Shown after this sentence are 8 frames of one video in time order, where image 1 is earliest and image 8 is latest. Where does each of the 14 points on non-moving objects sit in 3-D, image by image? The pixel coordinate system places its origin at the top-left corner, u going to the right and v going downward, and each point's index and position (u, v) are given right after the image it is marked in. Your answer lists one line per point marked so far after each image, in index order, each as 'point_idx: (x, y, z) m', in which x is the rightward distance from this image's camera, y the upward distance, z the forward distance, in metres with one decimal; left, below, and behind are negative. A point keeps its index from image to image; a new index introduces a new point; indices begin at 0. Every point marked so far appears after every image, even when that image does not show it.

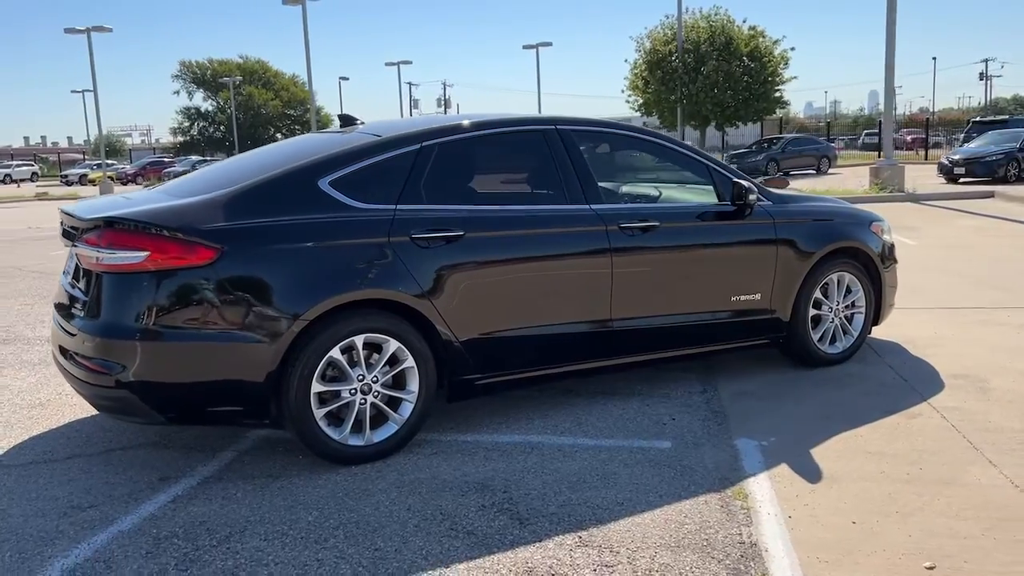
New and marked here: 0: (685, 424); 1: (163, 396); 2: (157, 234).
0: (+1.0, -0.8, +4.9) m
1: (-1.6, -0.5, +4.0) m
2: (-1.6, +0.2, +4.0) m
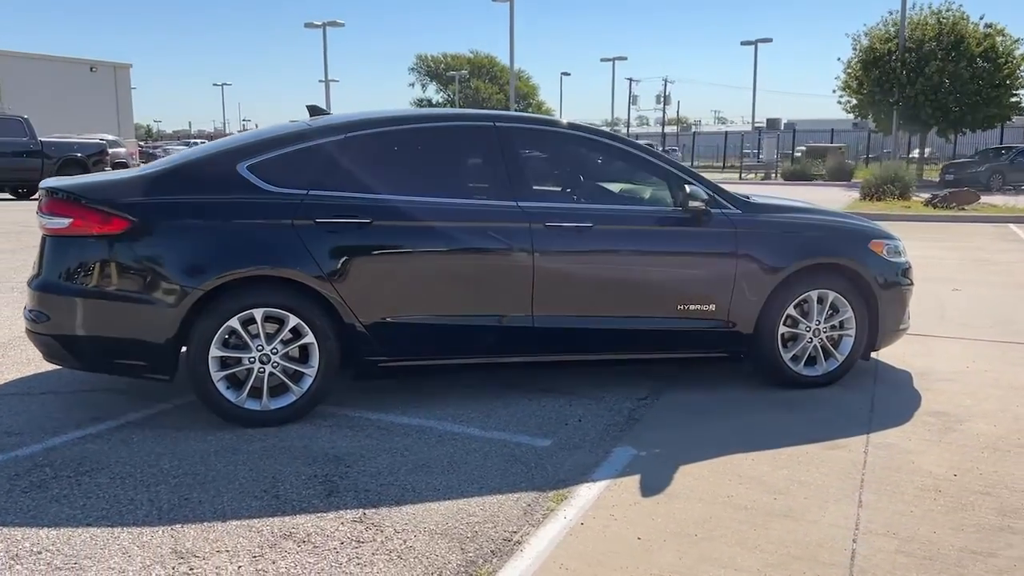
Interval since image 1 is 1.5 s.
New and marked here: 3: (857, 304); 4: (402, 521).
0: (+0.4, -0.8, +4.8) m
1: (-2.3, -0.3, +4.6) m
2: (-2.3, +0.4, +4.6) m
3: (+2.2, -0.1, +5.7) m
4: (-0.5, -1.0, +3.6) m
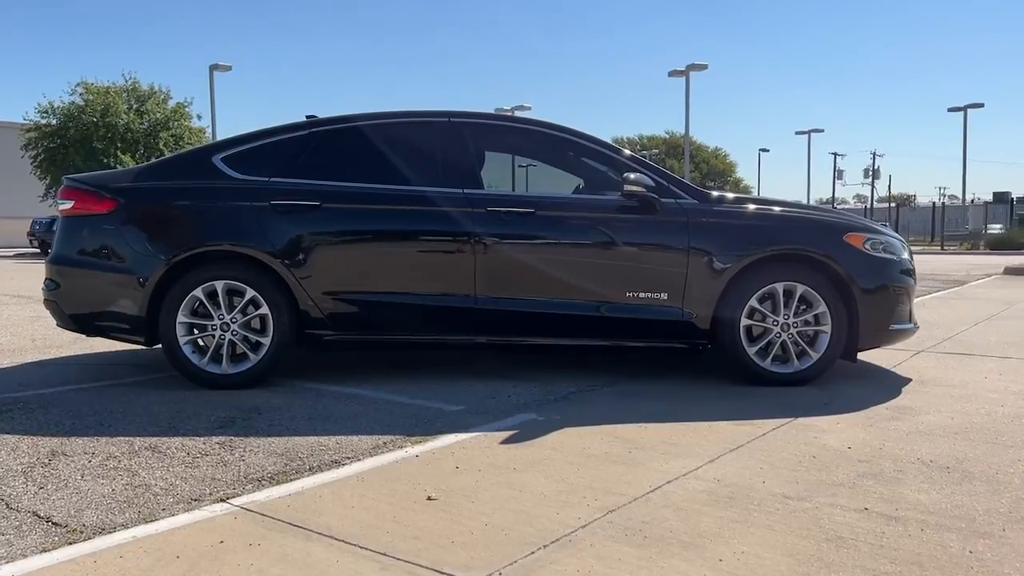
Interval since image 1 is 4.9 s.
0: (0.0, -0.6, +4.9) m
1: (-2.7, -0.1, +5.3) m
2: (-2.6, +0.6, +5.4) m
3: (+2.0, -0.1, +5.4) m
4: (-1.1, -0.7, +3.9) m
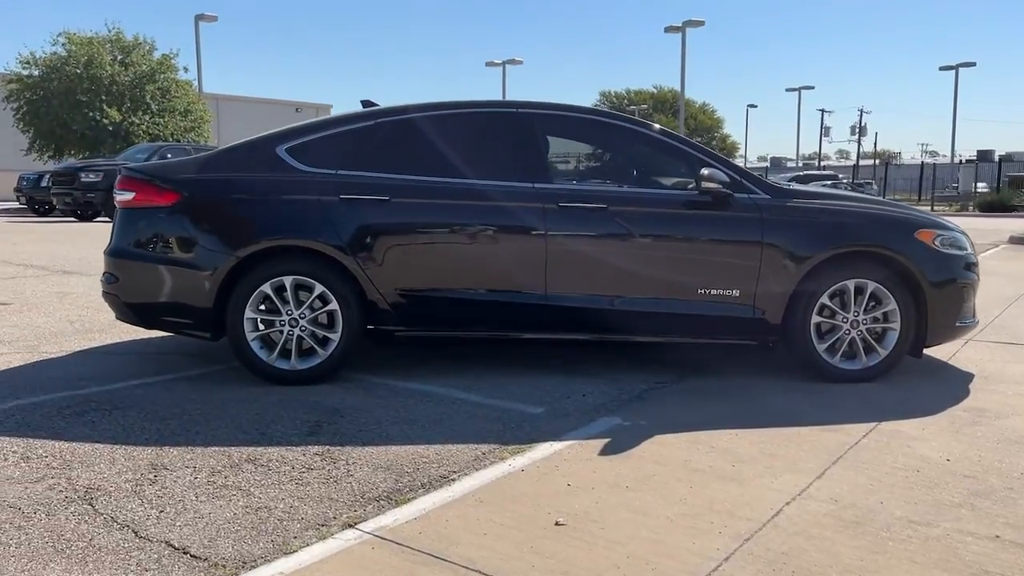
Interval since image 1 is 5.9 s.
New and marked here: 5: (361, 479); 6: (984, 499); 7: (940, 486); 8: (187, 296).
0: (+0.4, -0.6, +4.9) m
1: (-2.3, -0.1, +5.2) m
2: (-2.2, +0.6, +5.2) m
3: (+2.4, 0.0, +5.4) m
4: (-0.7, -0.7, +3.9) m
5: (-0.6, -0.8, +3.6) m
6: (+1.9, -0.8, +3.4) m
7: (+1.8, -0.8, +3.6) m
8: (-1.9, 0.0, +5.2) m
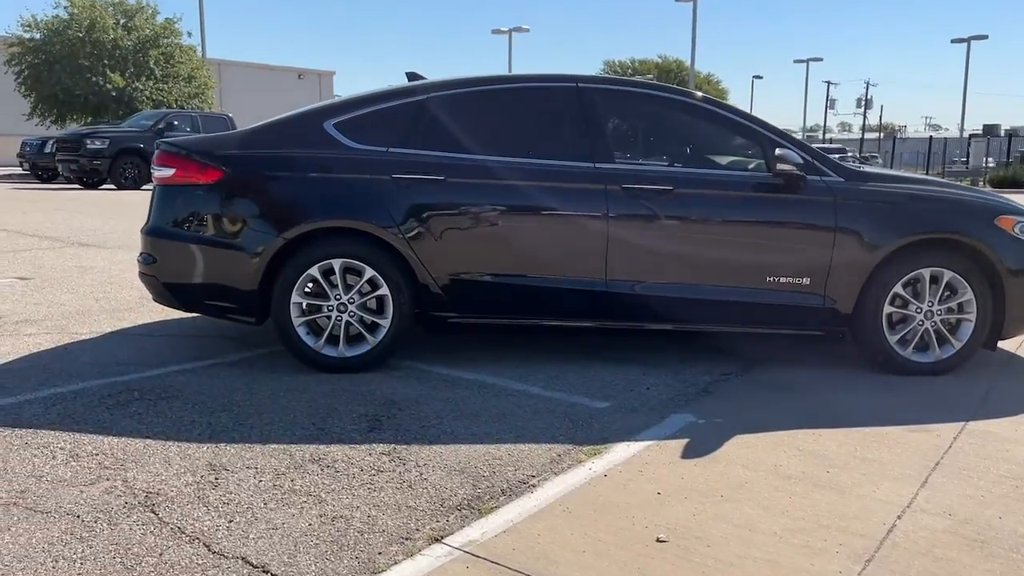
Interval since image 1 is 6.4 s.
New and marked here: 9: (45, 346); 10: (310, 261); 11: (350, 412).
0: (+0.7, -0.6, +4.7) m
1: (-1.9, 0.0, +5.0) m
2: (-1.9, +0.7, +5.0) m
3: (+2.7, 0.0, +5.1) m
4: (-0.4, -0.7, +3.6) m
5: (-0.3, -0.8, +3.4) m
6: (+2.2, -0.8, +3.2) m
7: (+2.1, -0.8, +3.4) m
8: (-1.6, +0.1, +4.9) m
9: (-2.9, -0.4, +5.5) m
10: (-1.1, +0.2, +4.9) m
11: (-0.8, -0.6, +4.2) m
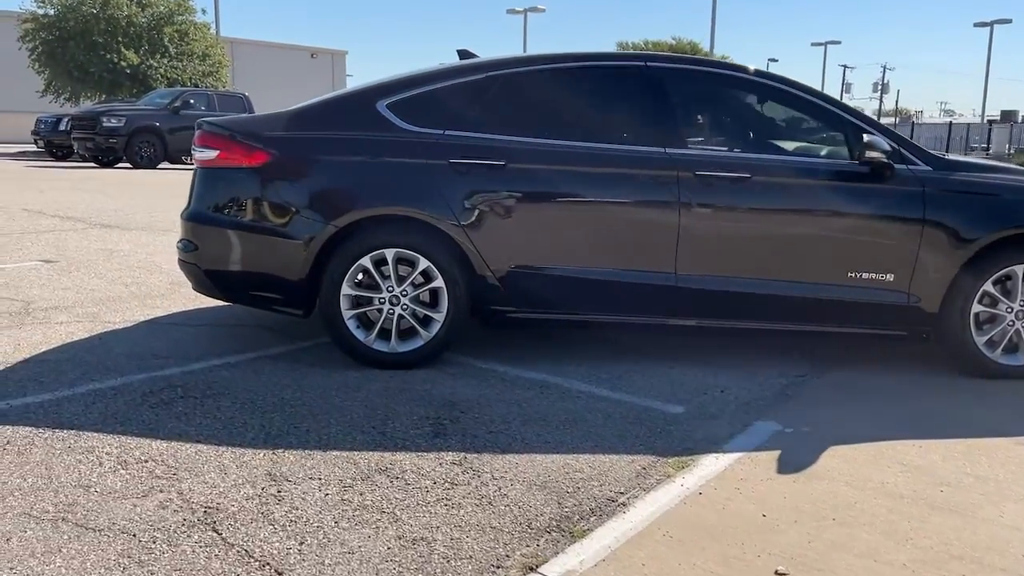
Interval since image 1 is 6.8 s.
0: (+1.1, -0.5, +4.4) m
1: (-1.6, +0.1, +4.7) m
2: (-1.5, +0.8, +4.7) m
3: (+3.1, 0.0, +4.8) m
4: (0.0, -0.7, +3.3) m
5: (0.0, -0.7, +3.1) m
6: (+2.5, -0.9, +2.9) m
7: (+2.4, -0.8, +3.0) m
8: (-1.2, +0.1, +4.6) m
9: (-2.6, -0.3, +5.2) m
10: (-0.8, +0.2, +4.6) m
11: (-0.5, -0.6, +3.9) m
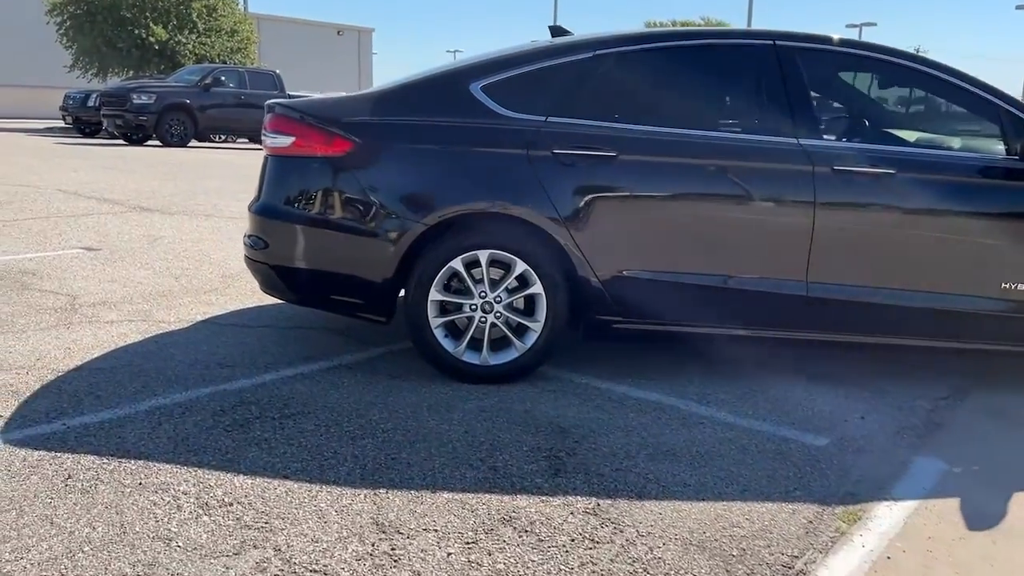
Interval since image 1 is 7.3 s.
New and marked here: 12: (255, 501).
0: (+1.6, -0.6, +3.8) m
1: (-1.1, +0.1, +4.2) m
2: (-1.0, +0.8, +4.2) m
3: (+3.6, -0.1, +4.2) m
4: (+0.4, -0.8, +2.8) m
5: (+0.5, -0.8, +2.6) m
6: (+3.0, -1.0, +2.4) m
7: (+2.9, -0.9, +2.5) m
8: (-0.7, +0.1, +4.1) m
9: (-2.1, -0.3, +4.8) m
10: (-0.3, +0.2, +4.1) m
11: (0.0, -0.6, +3.5) m
12: (-0.8, -0.7, +2.9) m
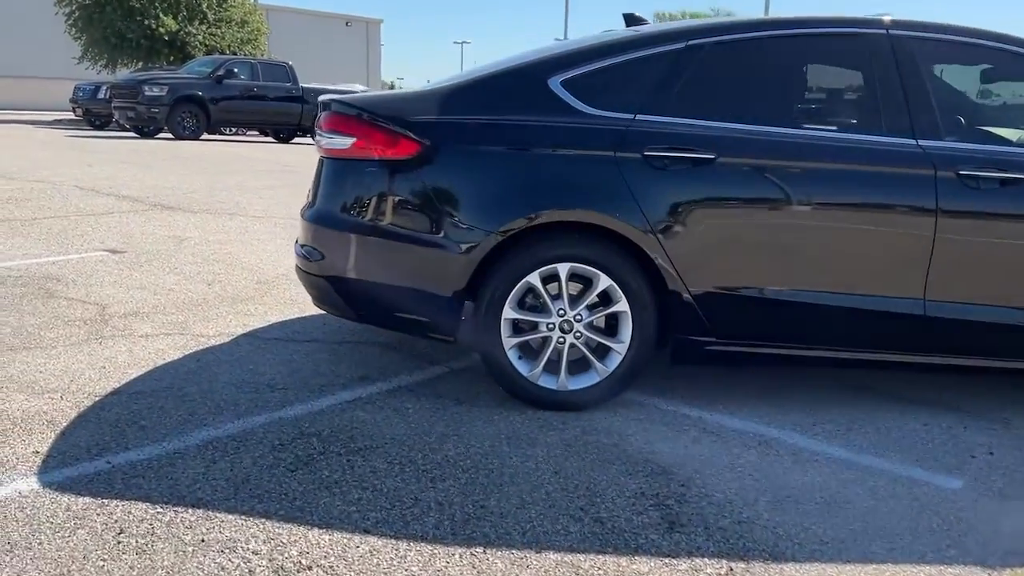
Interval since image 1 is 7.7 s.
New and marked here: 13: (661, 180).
0: (+1.9, -0.7, +3.4) m
1: (-0.7, 0.0, +3.8) m
2: (-0.6, +0.7, +3.8) m
3: (+3.9, -0.1, +3.8) m
4: (+0.8, -0.8, +2.4) m
5: (+0.8, -0.9, +2.2) m
6: (+3.3, -1.1, +1.9) m
7: (+3.2, -1.0, +2.1) m
8: (-0.4, 0.0, +3.7) m
9: (-1.7, -0.3, +4.4) m
10: (+0.1, +0.1, +3.7) m
11: (+0.4, -0.7, +3.1) m
12: (-0.5, -0.8, +2.5) m
13: (+0.6, +0.5, +3.7) m
